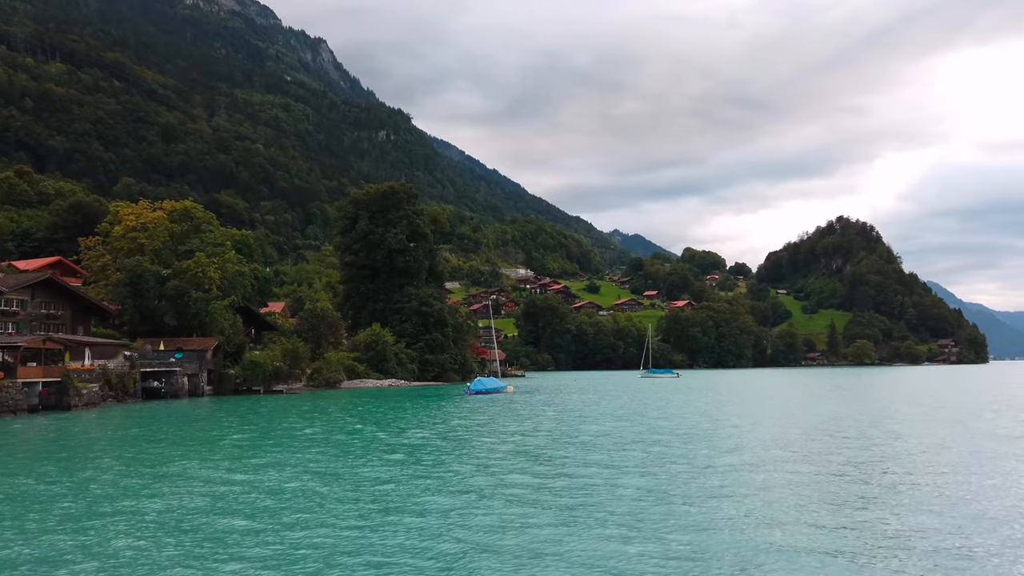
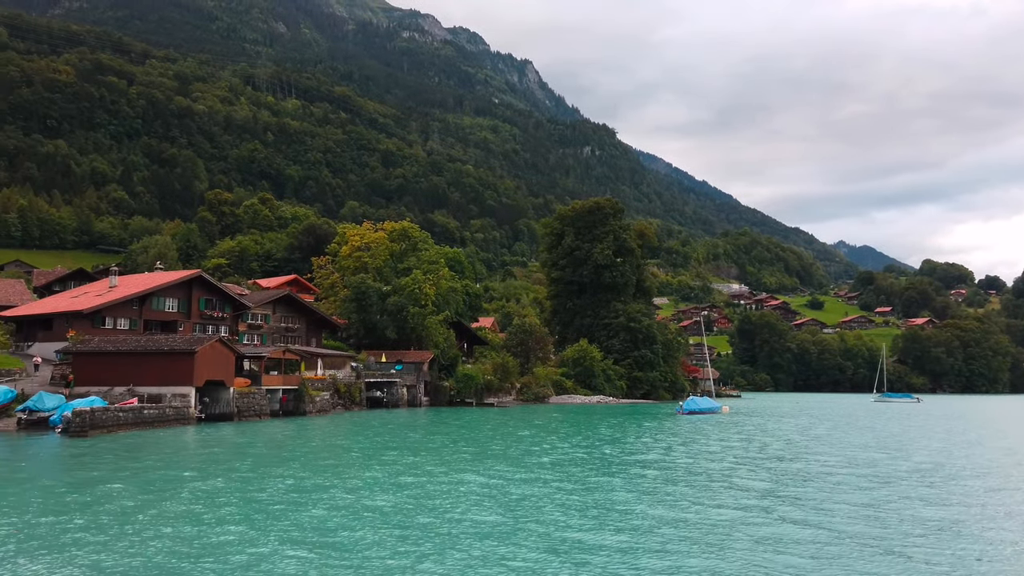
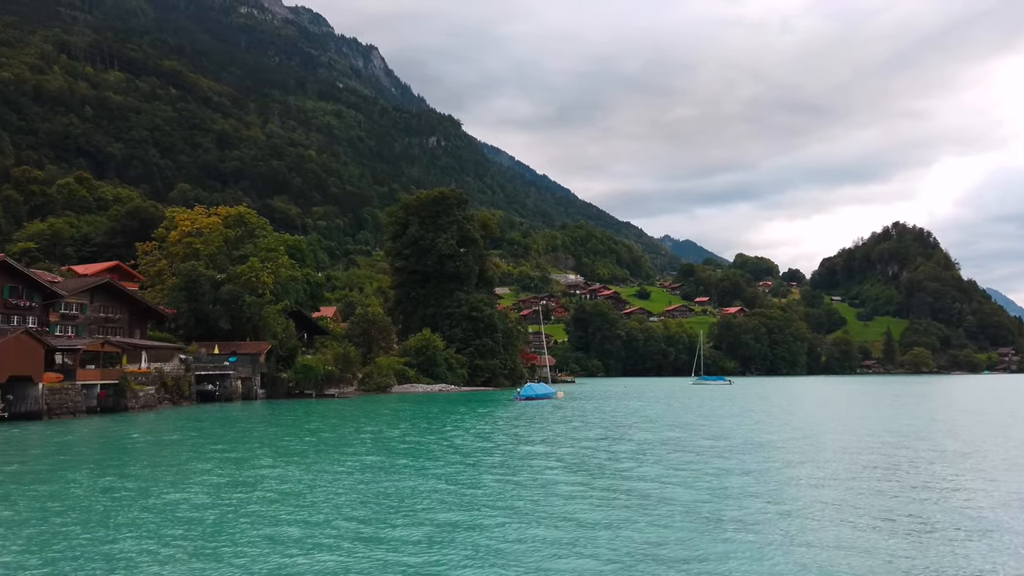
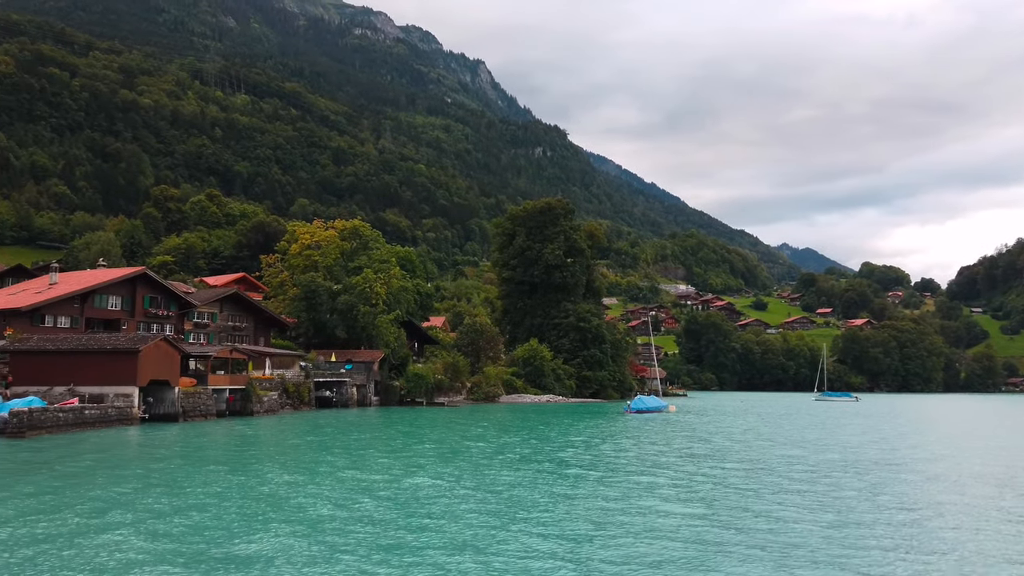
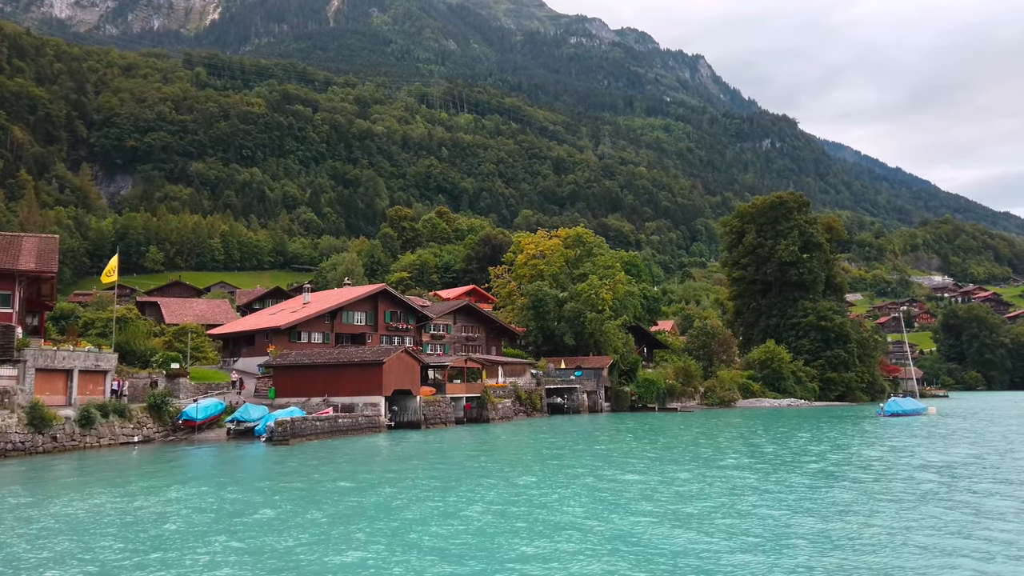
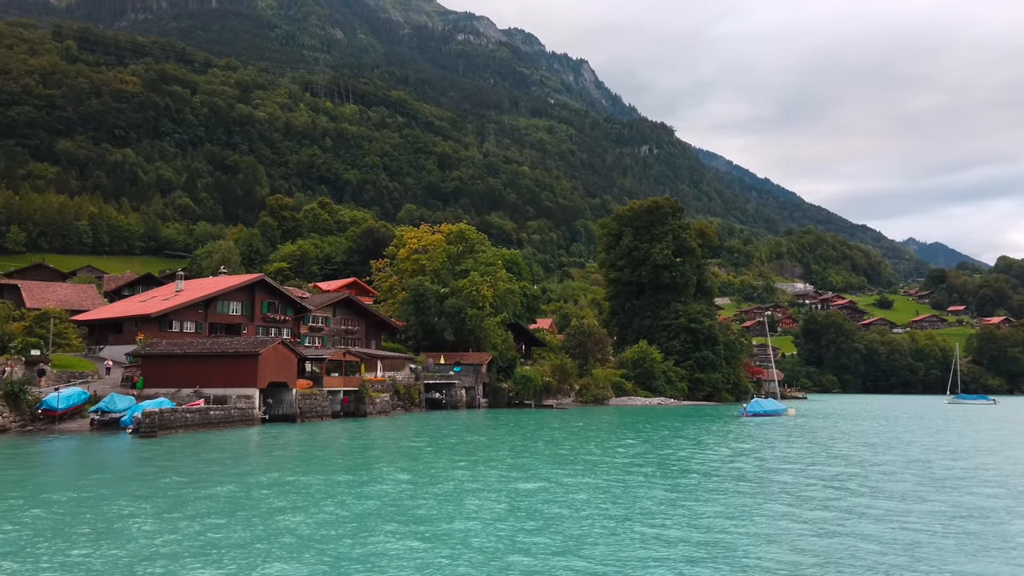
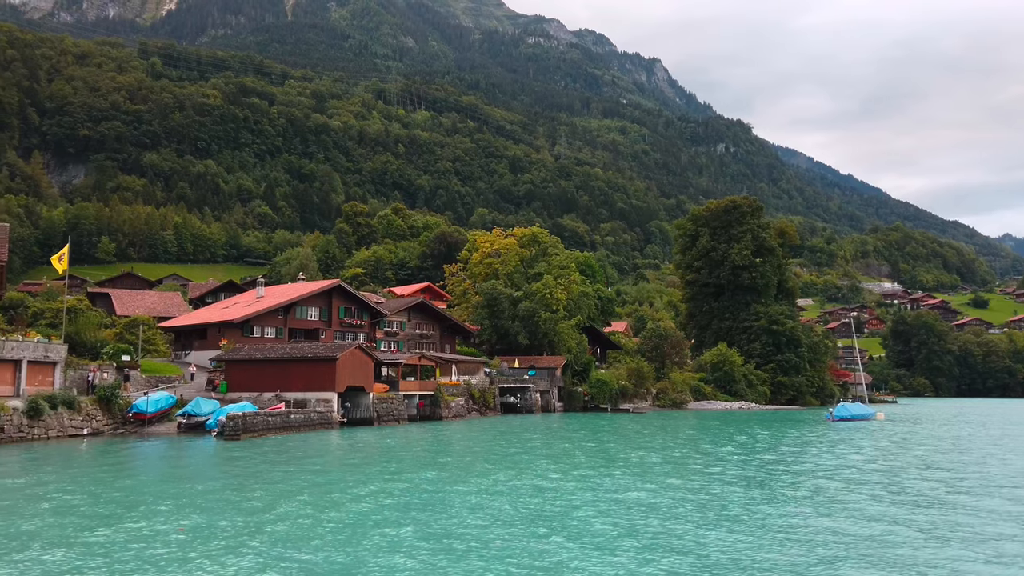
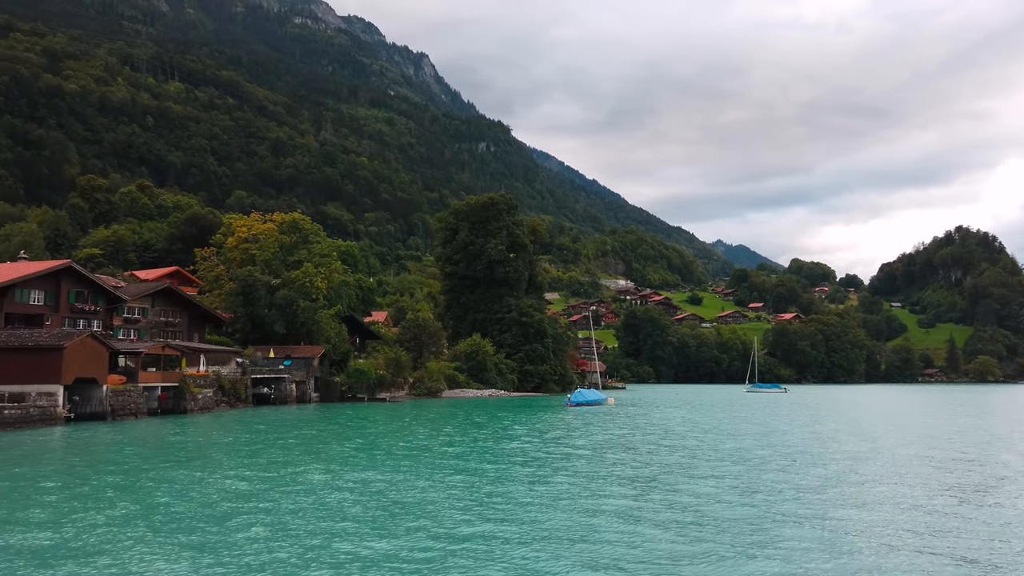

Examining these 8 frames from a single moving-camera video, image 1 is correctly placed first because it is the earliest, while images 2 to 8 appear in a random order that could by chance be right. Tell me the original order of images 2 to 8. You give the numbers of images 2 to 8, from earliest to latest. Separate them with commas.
3, 8, 4, 2, 6, 7, 5
